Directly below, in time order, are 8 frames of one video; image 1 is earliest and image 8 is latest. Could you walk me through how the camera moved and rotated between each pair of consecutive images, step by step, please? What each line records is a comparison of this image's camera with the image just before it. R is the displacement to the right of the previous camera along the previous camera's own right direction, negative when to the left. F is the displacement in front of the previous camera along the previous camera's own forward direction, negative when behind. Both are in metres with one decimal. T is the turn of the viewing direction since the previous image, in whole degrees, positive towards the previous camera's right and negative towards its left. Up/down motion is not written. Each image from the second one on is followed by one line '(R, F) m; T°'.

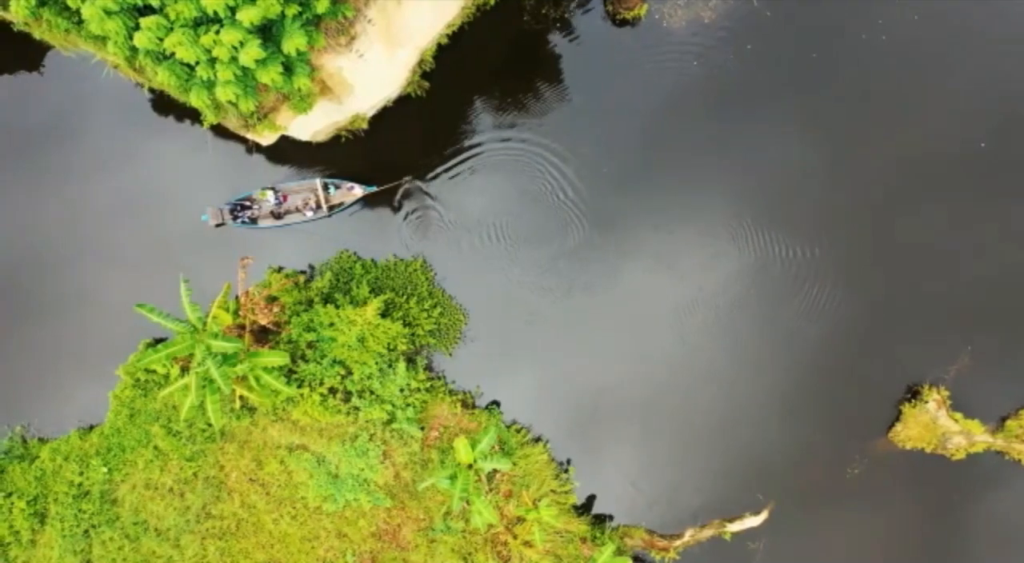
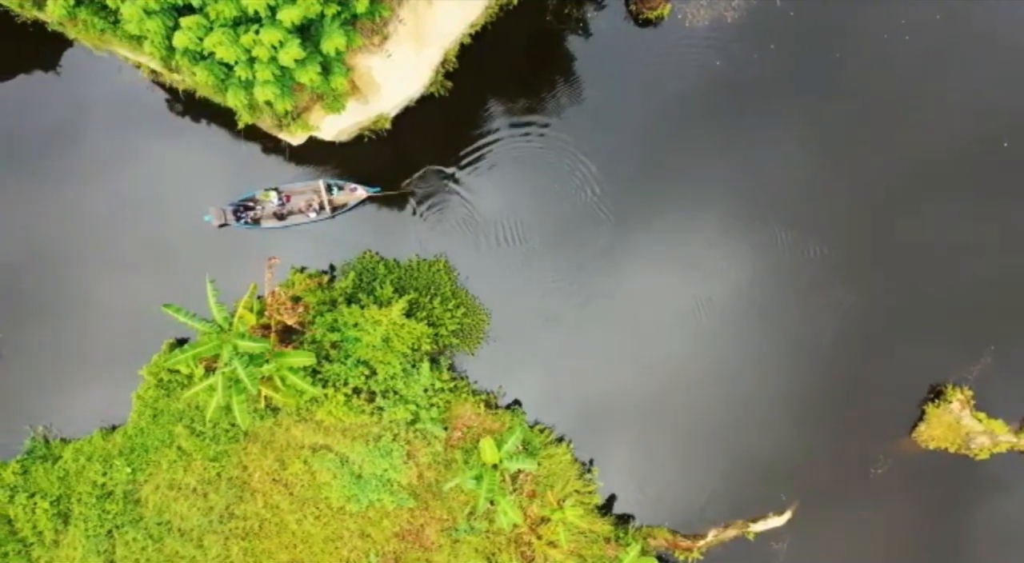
(-0.4, 0.0) m; 0°
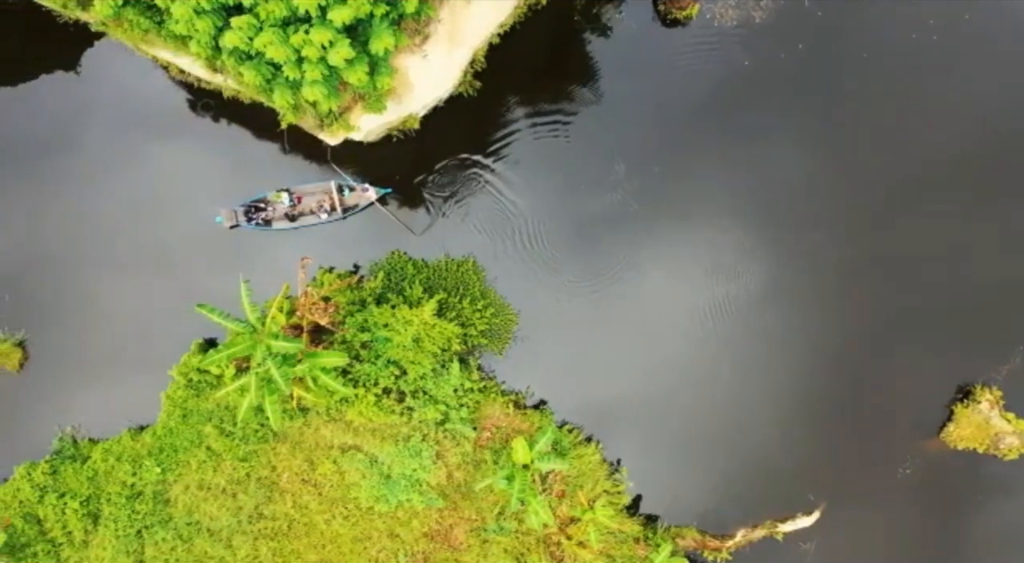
(-0.5, 0.0) m; 0°
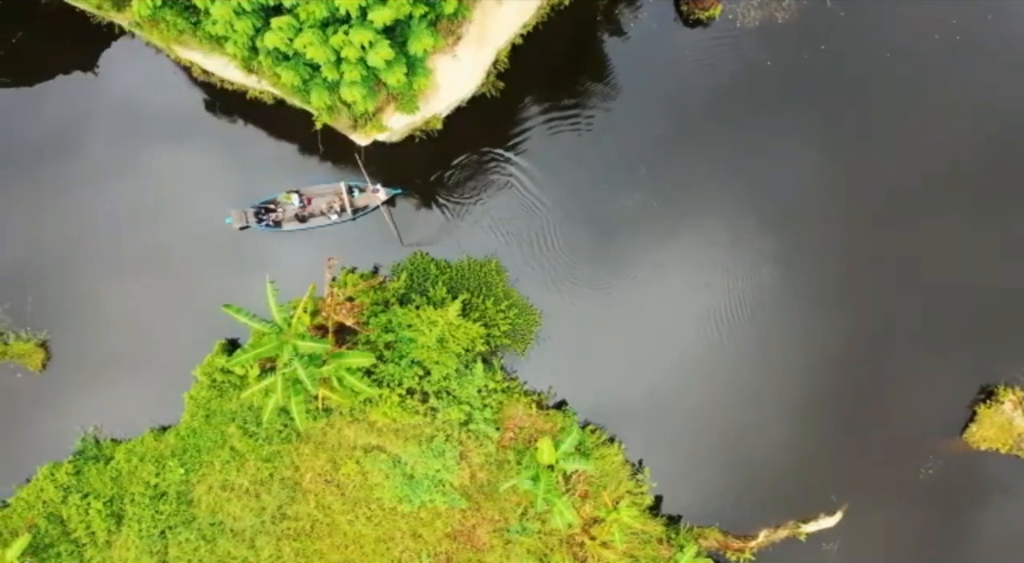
(-0.4, 0.0) m; 0°
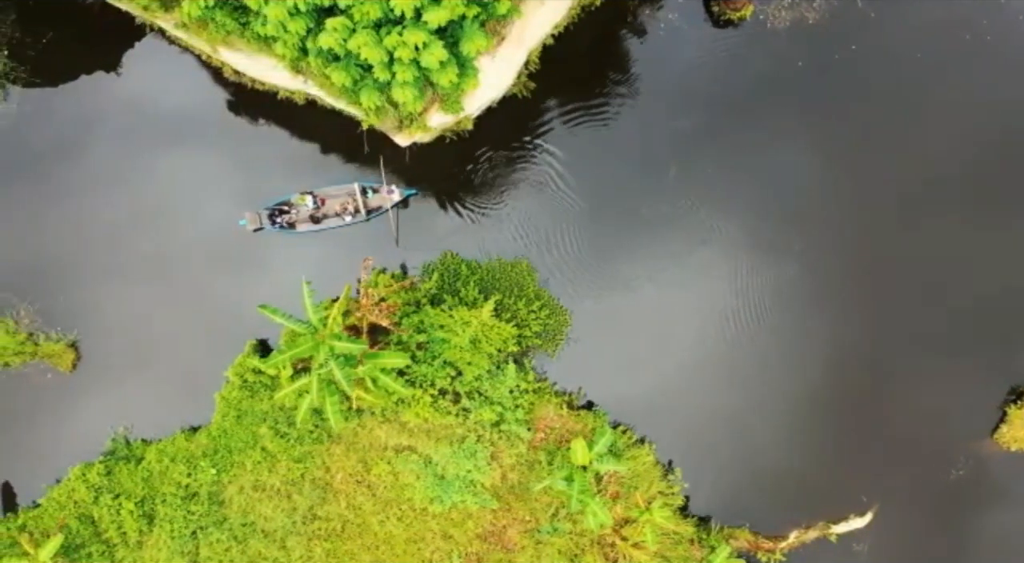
(-0.5, 0.0) m; 0°
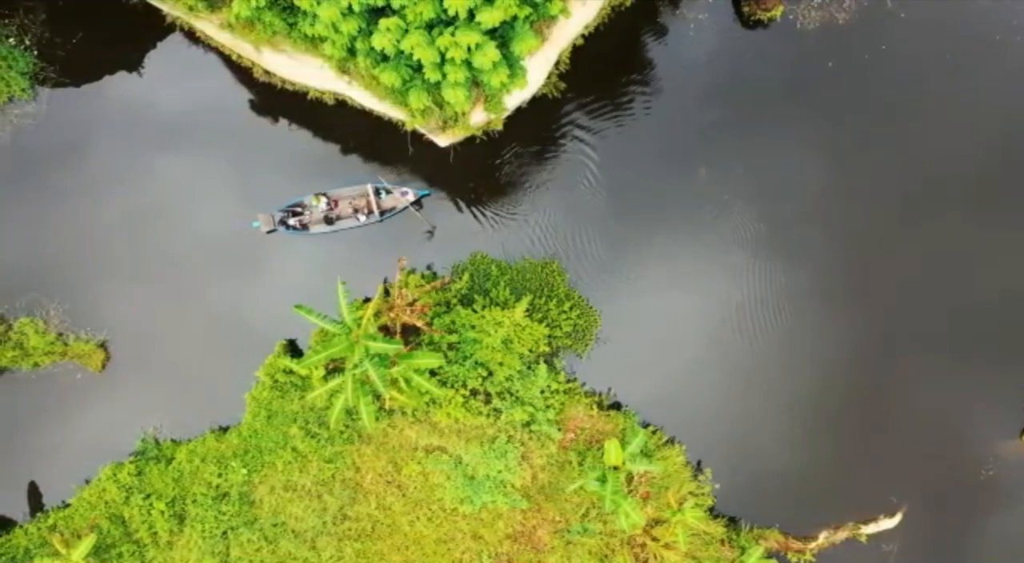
(-0.5, 0.0) m; 0°
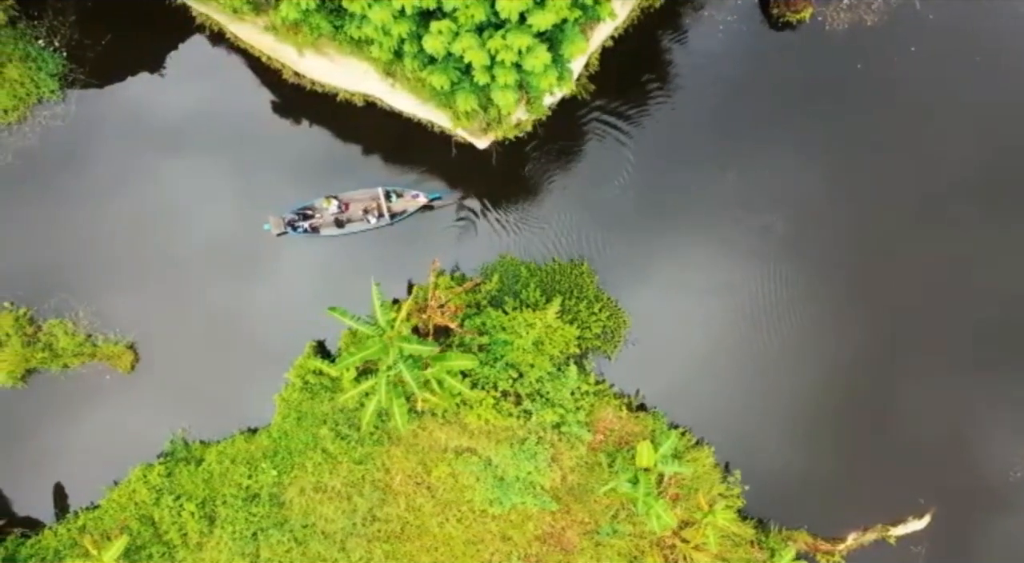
(-0.5, 0.0) m; 0°
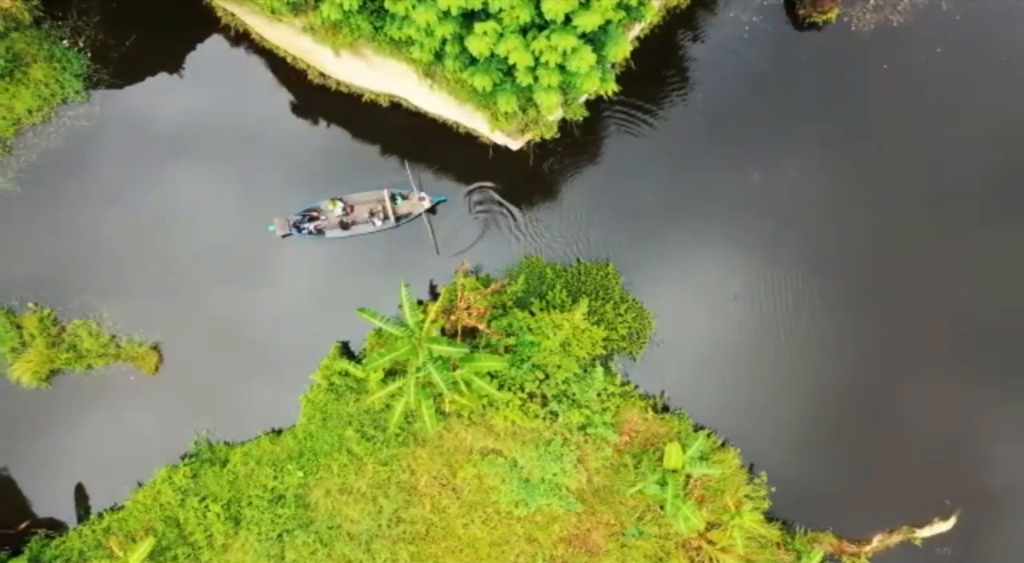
(-0.4, 0.0) m; 0°
